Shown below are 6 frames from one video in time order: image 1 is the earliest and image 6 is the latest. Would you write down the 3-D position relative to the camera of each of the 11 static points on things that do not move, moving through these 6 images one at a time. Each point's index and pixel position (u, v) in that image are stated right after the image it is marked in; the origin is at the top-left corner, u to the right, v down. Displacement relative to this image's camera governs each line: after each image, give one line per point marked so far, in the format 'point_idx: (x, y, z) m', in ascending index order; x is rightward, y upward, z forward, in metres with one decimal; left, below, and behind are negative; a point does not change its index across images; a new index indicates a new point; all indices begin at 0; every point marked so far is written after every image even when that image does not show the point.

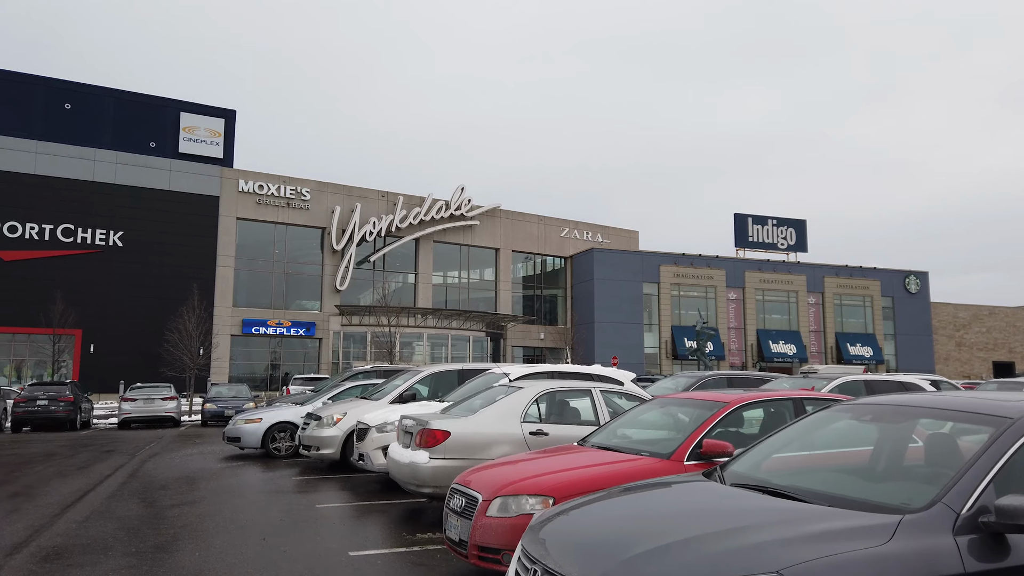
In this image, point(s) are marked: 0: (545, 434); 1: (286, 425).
0: (+0.3, -1.3, +6.8) m
1: (-3.7, -2.3, +12.2) m
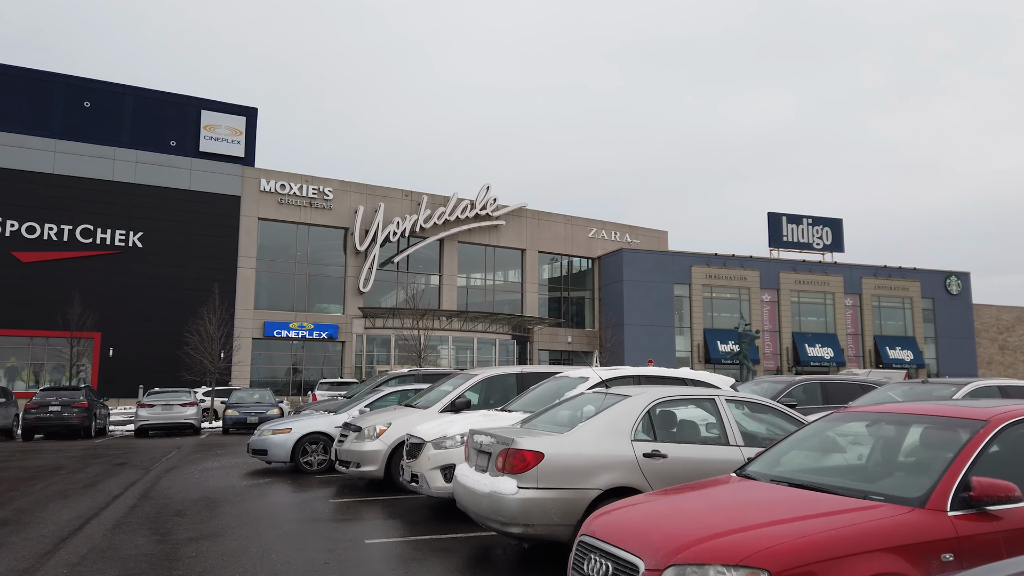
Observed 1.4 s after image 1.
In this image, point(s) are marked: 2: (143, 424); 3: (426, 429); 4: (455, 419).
0: (+1.1, -1.2, +5.3) m
1: (-2.8, -2.2, +10.8) m
2: (-9.8, -3.6, +19.6) m
3: (-0.9, -1.4, +7.5) m
4: (-0.6, -1.3, +7.6) m
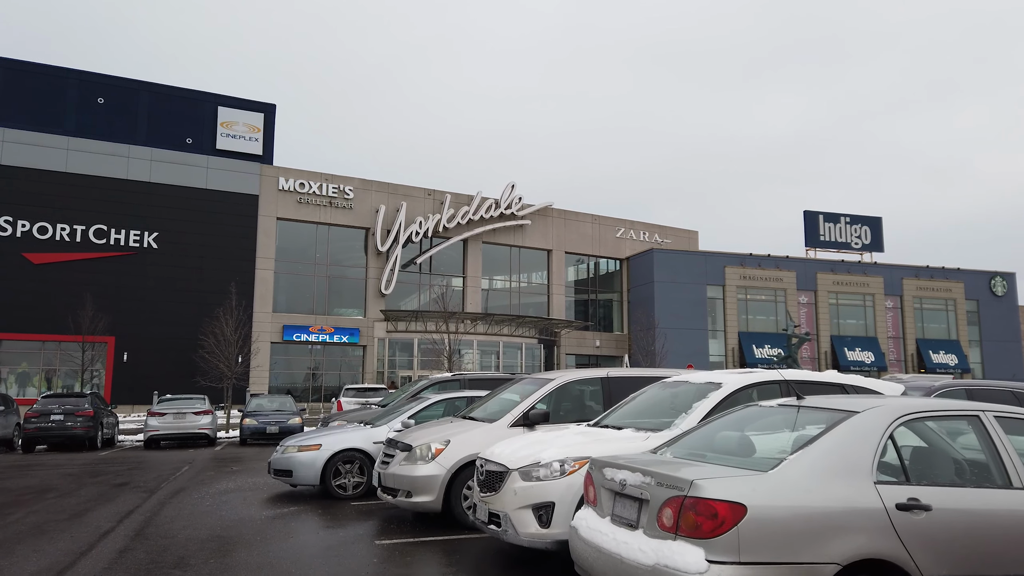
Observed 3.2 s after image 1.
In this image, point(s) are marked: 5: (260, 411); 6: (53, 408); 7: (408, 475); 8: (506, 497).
0: (+1.9, -1.0, +3.3) m
1: (-1.9, -2.0, +9.0) m
2: (-8.7, -3.6, +17.9) m
3: (-0.1, -1.2, +5.6) m
4: (+0.2, -1.2, +5.7) m
5: (-6.5, -3.2, +19.2) m
6: (-10.9, -2.8, +17.5) m
7: (-1.0, -1.8, +7.0) m
8: (0.0, -1.5, +5.2) m
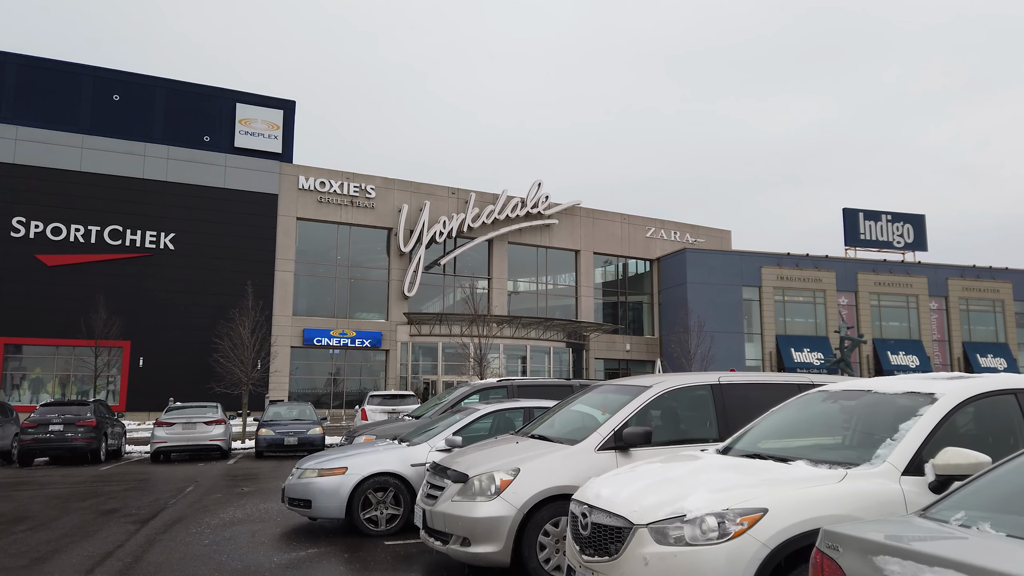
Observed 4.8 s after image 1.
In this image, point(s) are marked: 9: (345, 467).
0: (+2.4, -0.8, +1.5) m
1: (-1.2, -1.9, +7.2) m
2: (-7.8, -3.5, +16.3) m
3: (+0.5, -1.1, +3.9) m
4: (+0.9, -1.0, +3.9) m
5: (-5.5, -3.1, +17.5) m
6: (-9.9, -2.8, +16.0) m
7: (-0.3, -1.6, +5.2) m
8: (+0.6, -1.3, +3.4) m
9: (-1.6, -1.7, +7.2) m
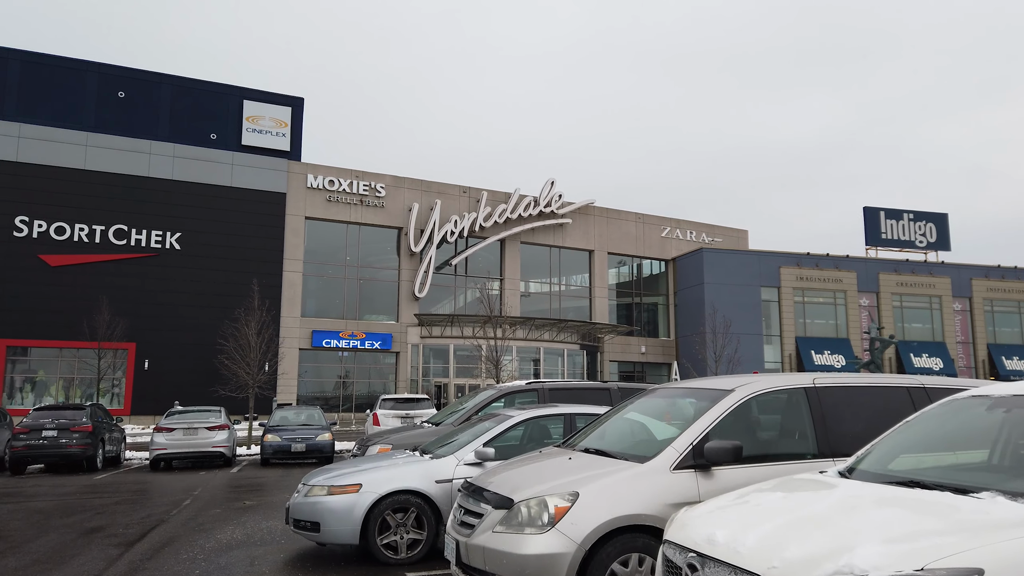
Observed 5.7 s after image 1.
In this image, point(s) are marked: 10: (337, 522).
0: (+2.7, -0.7, +0.4) m
1: (-0.9, -1.8, +6.2) m
2: (-7.3, -3.4, +15.4) m
3: (+0.9, -0.9, +2.8) m
4: (+1.2, -0.9, +2.9) m
5: (-5.1, -3.1, +16.6) m
6: (-9.5, -2.7, +15.1) m
7: (0.0, -1.5, +4.2) m
8: (+0.9, -1.2, +2.4) m
9: (-1.3, -1.6, +6.1) m
10: (-1.4, -1.9, +6.0) m
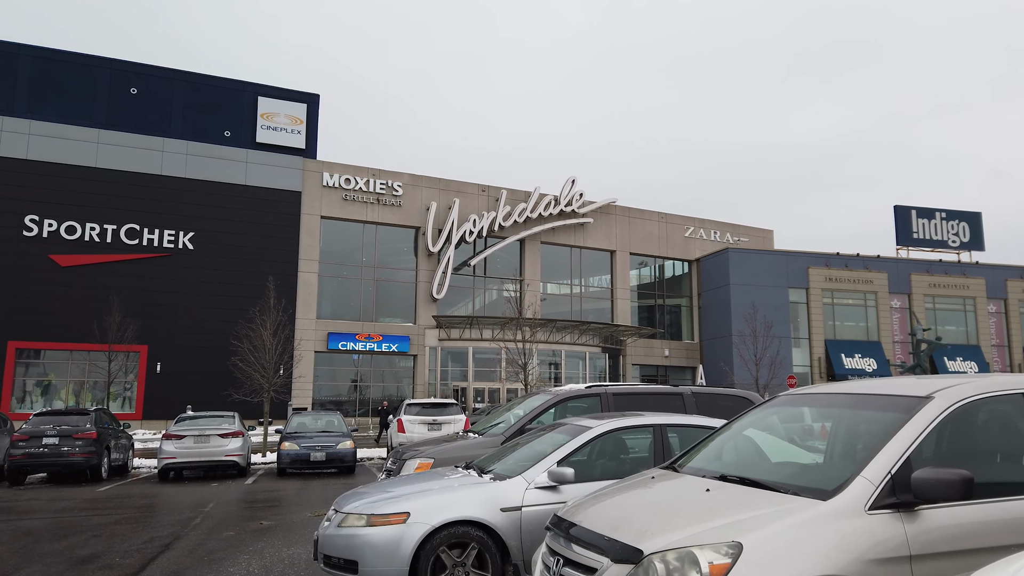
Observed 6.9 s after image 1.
0: (+3.2, -0.5, -0.8) m
1: (-0.3, -1.6, +5.0) m
2: (-6.6, -3.4, +14.2) m
3: (+1.4, -0.8, +1.6) m
4: (+1.7, -0.7, +1.6) m
5: (-4.3, -3.0, +15.4) m
6: (-8.8, -2.7, +14.0) m
7: (+0.5, -1.3, +2.9) m
8: (+1.4, -1.0, +1.1) m
9: (-0.7, -1.5, +4.9) m
10: (-0.9, -1.8, +4.8) m
